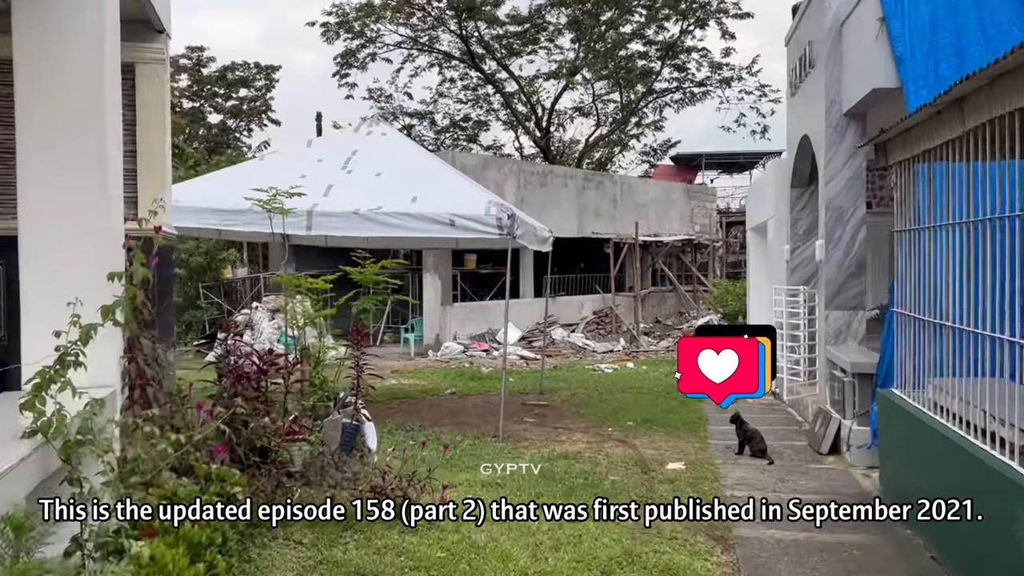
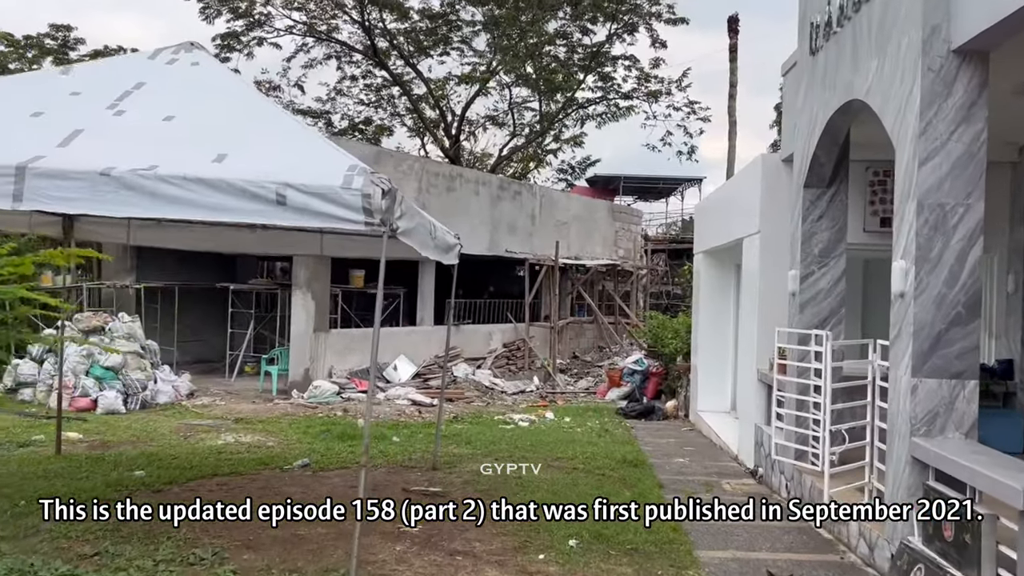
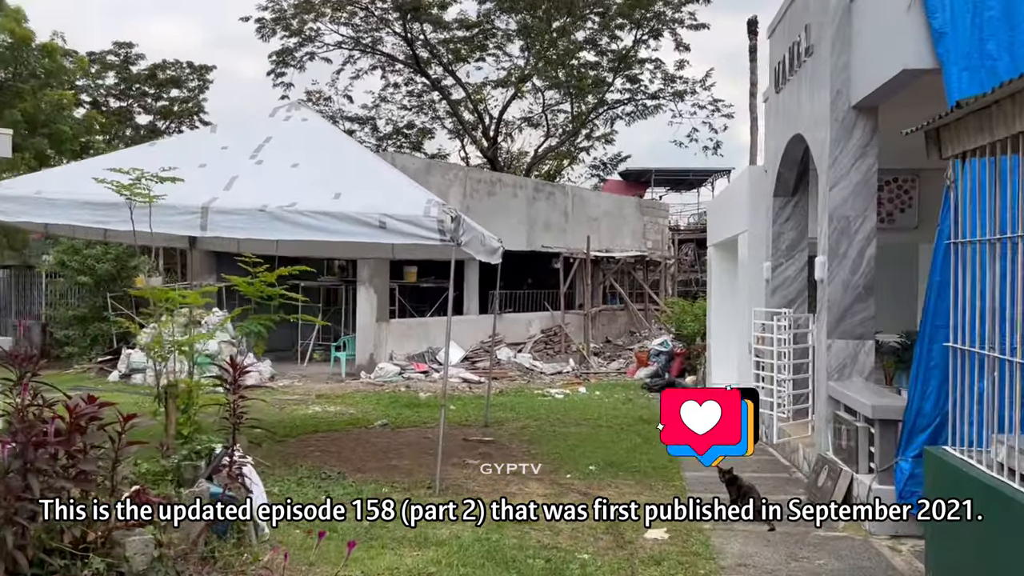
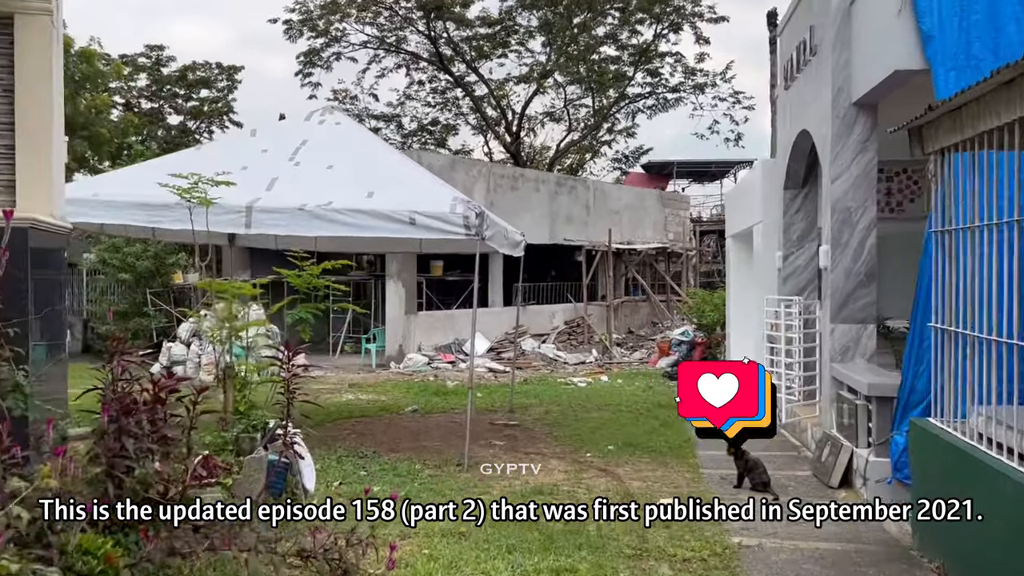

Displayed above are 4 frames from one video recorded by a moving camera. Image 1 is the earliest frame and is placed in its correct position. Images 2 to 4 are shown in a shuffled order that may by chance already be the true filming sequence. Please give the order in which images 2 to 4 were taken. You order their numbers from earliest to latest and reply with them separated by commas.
4, 3, 2
